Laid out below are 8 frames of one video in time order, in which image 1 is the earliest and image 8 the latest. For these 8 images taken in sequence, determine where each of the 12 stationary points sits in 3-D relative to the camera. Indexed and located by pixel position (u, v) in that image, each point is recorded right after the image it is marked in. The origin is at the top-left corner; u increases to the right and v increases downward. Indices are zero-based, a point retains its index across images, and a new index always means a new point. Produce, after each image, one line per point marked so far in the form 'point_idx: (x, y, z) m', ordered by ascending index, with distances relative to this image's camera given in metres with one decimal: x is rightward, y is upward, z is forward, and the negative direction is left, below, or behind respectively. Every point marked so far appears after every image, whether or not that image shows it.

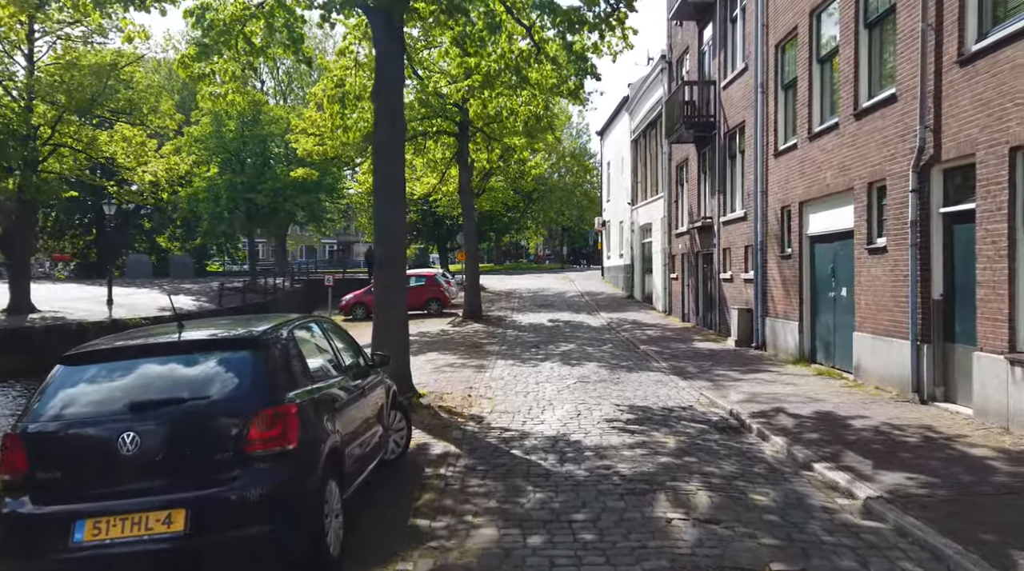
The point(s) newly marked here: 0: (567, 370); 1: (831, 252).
0: (+0.9, -1.4, +14.3) m
1: (+5.0, +0.5, +13.5) m
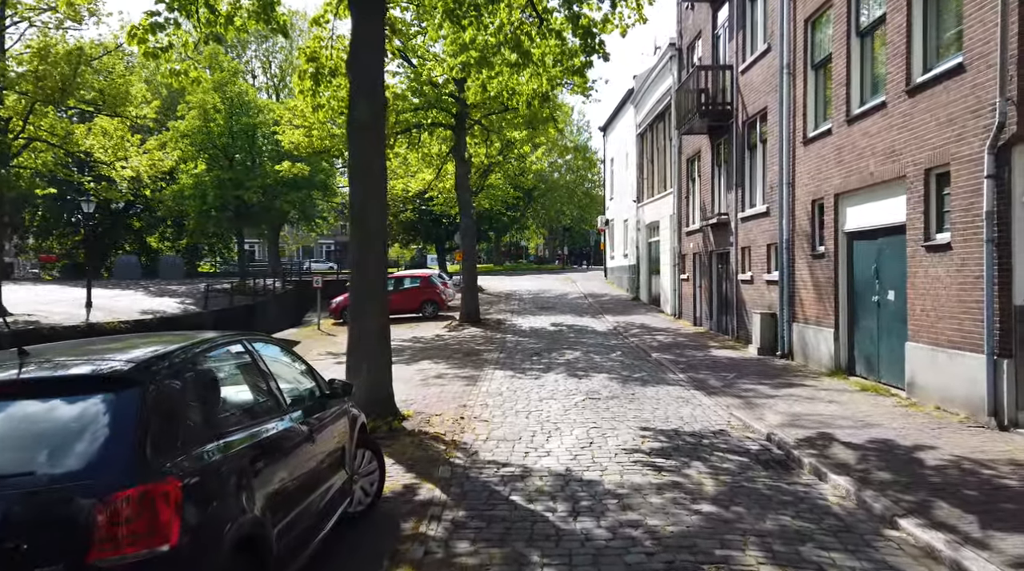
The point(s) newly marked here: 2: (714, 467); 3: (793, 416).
0: (+0.9, -1.4, +12.7) m
1: (+5.0, +0.5, +11.8) m
2: (+1.8, -1.6, +7.5) m
3: (+3.2, -1.5, +9.6) m
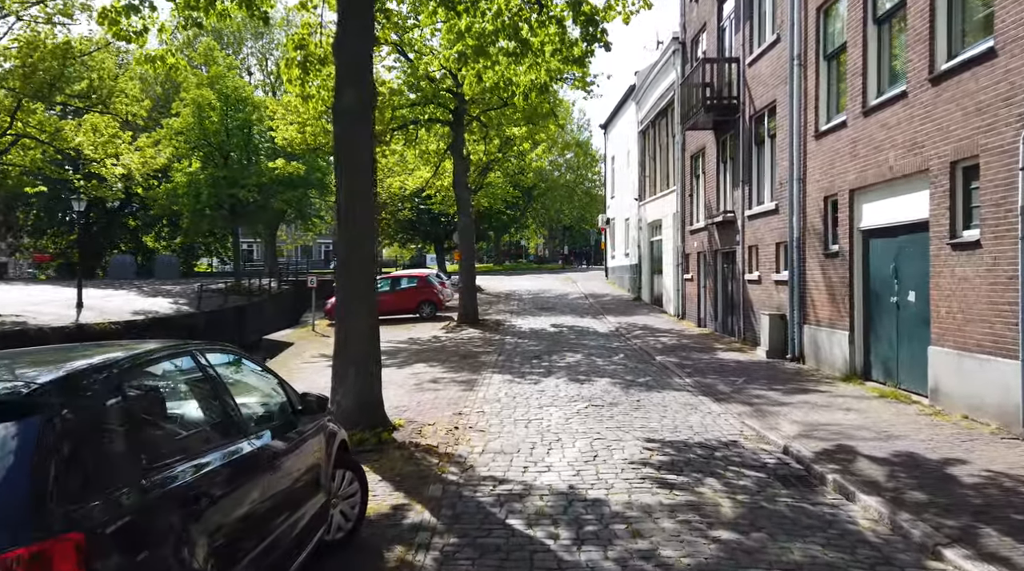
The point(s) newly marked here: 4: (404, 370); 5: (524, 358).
0: (+0.9, -1.5, +12.1) m
1: (+5.0, +0.5, +11.2) m
2: (+1.7, -1.6, +6.9) m
3: (+3.1, -1.5, +9.0) m
4: (-1.9, -1.5, +15.3) m
5: (+0.2, -1.4, +16.4) m
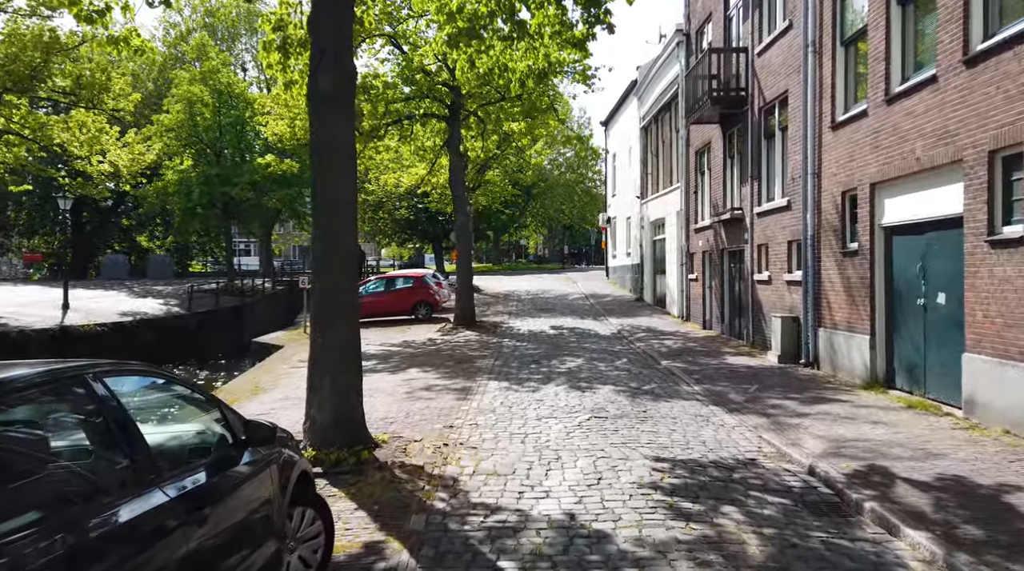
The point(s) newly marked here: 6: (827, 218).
0: (+0.8, -1.5, +11.2) m
1: (+5.0, +0.5, +10.4) m
2: (+1.7, -1.6, +6.0) m
3: (+3.1, -1.5, +8.2) m
4: (-2.0, -1.5, +14.5) m
5: (+0.2, -1.4, +15.6) m
6: (+4.8, +1.0, +13.1) m
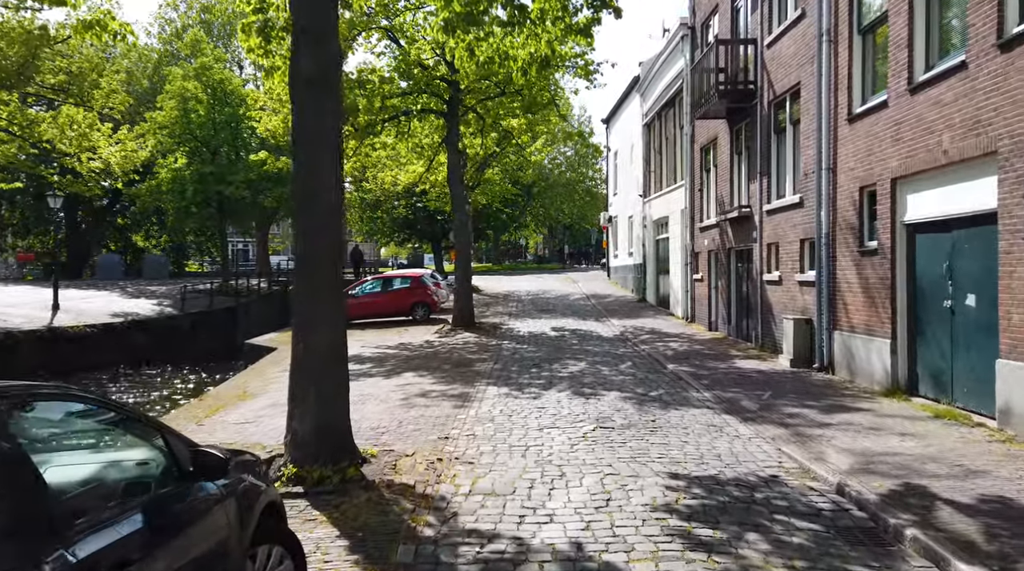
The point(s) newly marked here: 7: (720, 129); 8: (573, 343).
0: (+0.8, -1.5, +10.6) m
1: (+5.0, +0.5, +9.8) m
2: (+1.7, -1.6, +5.4) m
3: (+3.1, -1.5, +7.5) m
4: (-2.0, -1.5, +13.8) m
5: (+0.2, -1.4, +15.0) m
6: (+4.8, +1.0, +12.4) m
7: (+4.8, +3.6, +19.7) m
8: (+1.3, -1.3, +19.0) m
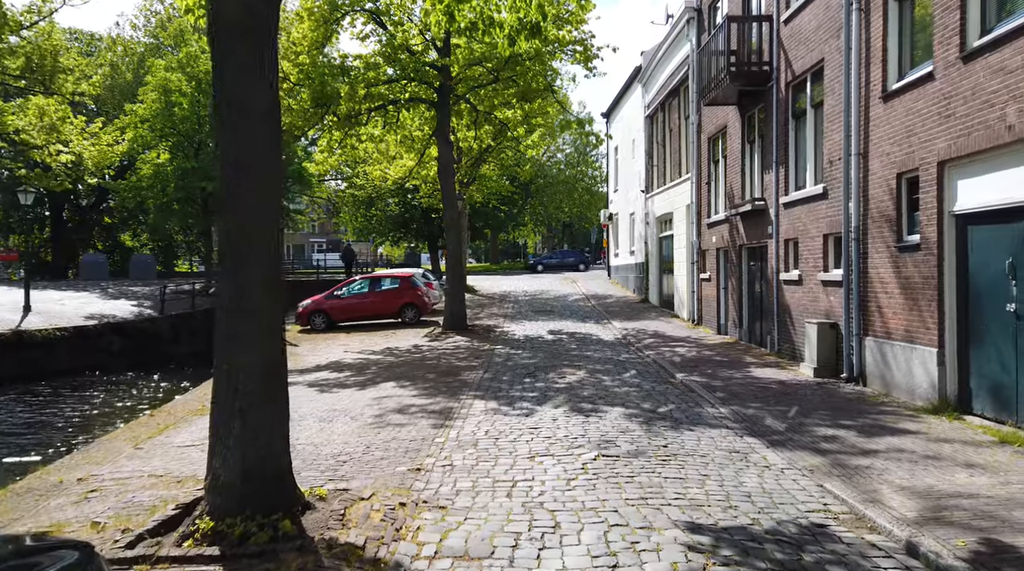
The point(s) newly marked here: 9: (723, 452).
0: (+0.7, -1.5, +9.1) m
1: (+4.8, +0.5, +8.3) m
2: (+1.6, -1.6, +3.9) m
3: (+3.0, -1.5, +6.1) m
4: (-2.1, -1.6, +12.4) m
5: (0.0, -1.4, +13.5) m
6: (+4.7, +1.0, +11.0) m
7: (+4.6, +3.6, +18.2) m
8: (+1.2, -1.3, +17.5) m
9: (+1.9, -1.5, +7.8) m
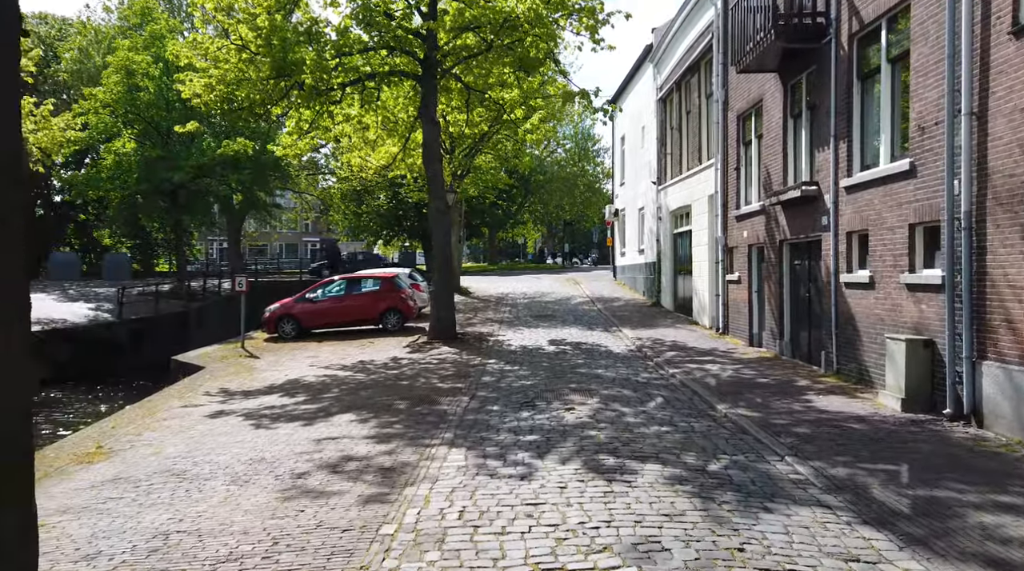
0: (+0.6, -1.5, +6.2) m
1: (+4.7, +0.4, +5.3) m
2: (+1.5, -1.7, +1.0) m
3: (+2.9, -1.6, +3.1) m
4: (-2.2, -1.6, +9.4) m
5: (0.0, -1.5, +10.5) m
6: (+4.6, +1.0, +8.0) m
7: (+4.6, +3.5, +15.3) m
8: (+1.1, -1.3, +14.5) m
9: (+1.8, -1.6, +4.8) m
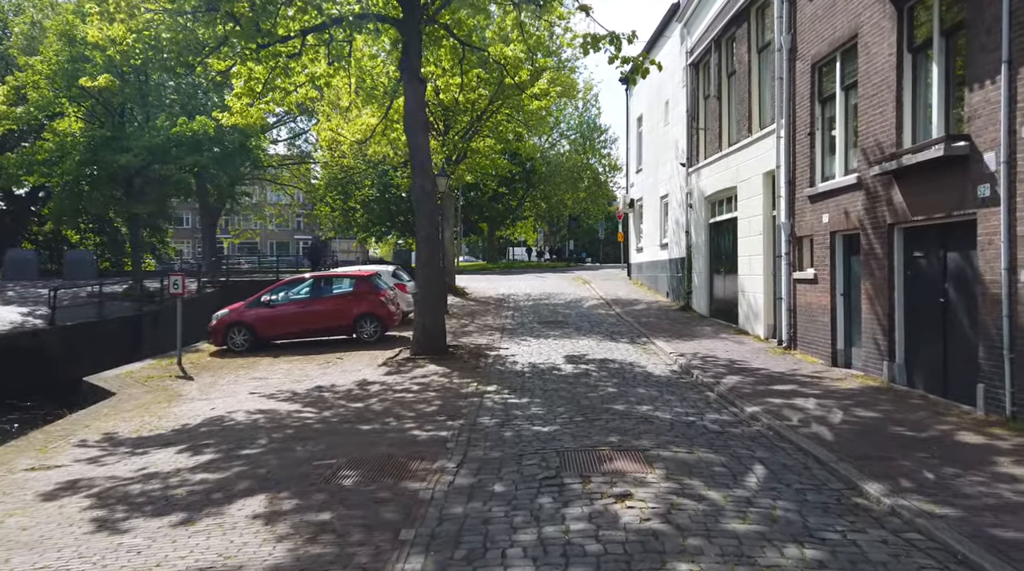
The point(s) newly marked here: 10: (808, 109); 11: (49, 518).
0: (+0.7, -1.6, +2.1) m
1: (+4.8, +0.4, +1.3) m
2: (+1.6, -1.7, -3.1) m
3: (+3.0, -1.6, -1.0) m
4: (-2.1, -1.6, +5.3) m
5: (+0.1, -1.5, +6.4) m
6: (+4.7, +0.9, +3.9) m
7: (+4.7, +3.5, +11.2) m
8: (+1.2, -1.4, +10.4) m
9: (+2.0, -1.6, +0.7) m
10: (+4.7, +2.8, +13.3) m
11: (-3.5, -1.7, +6.4) m
